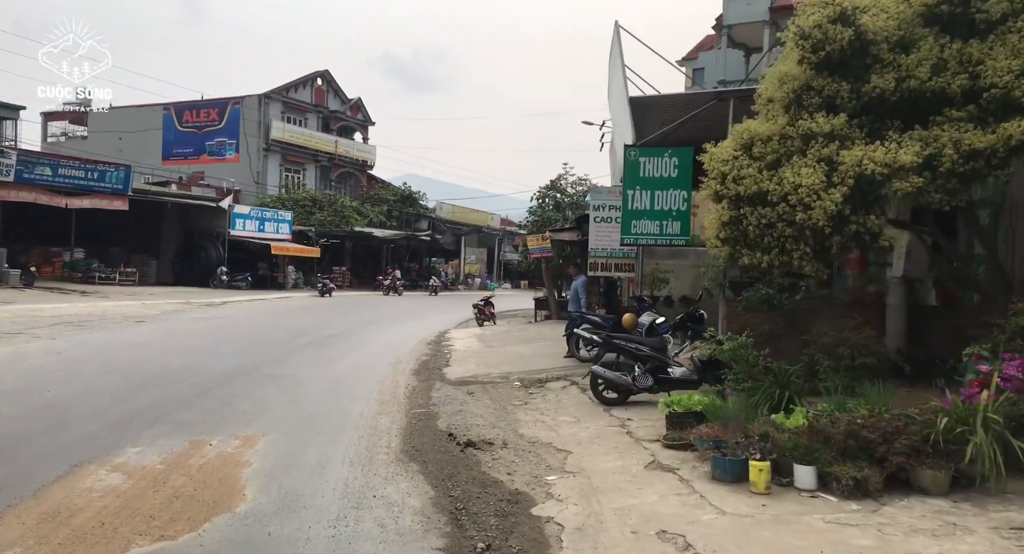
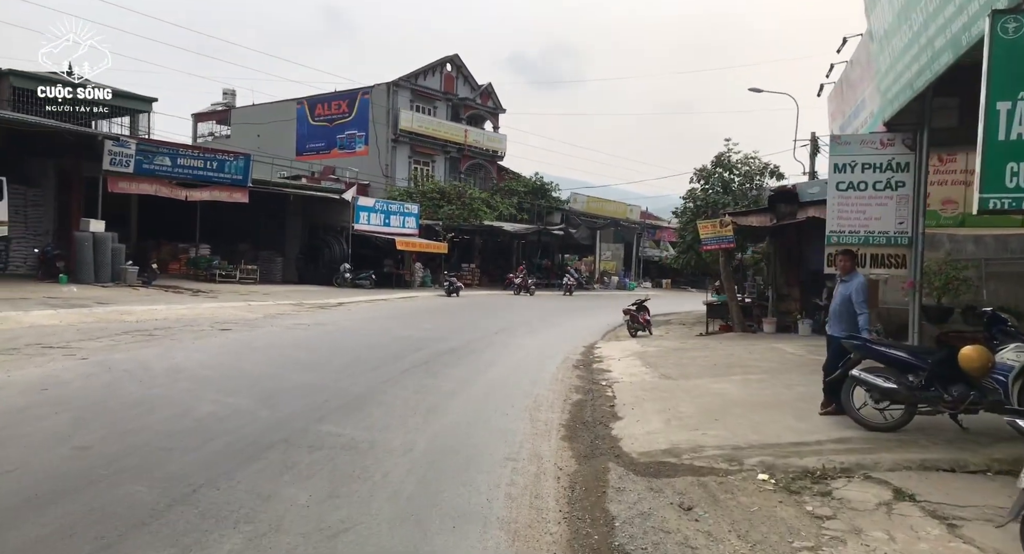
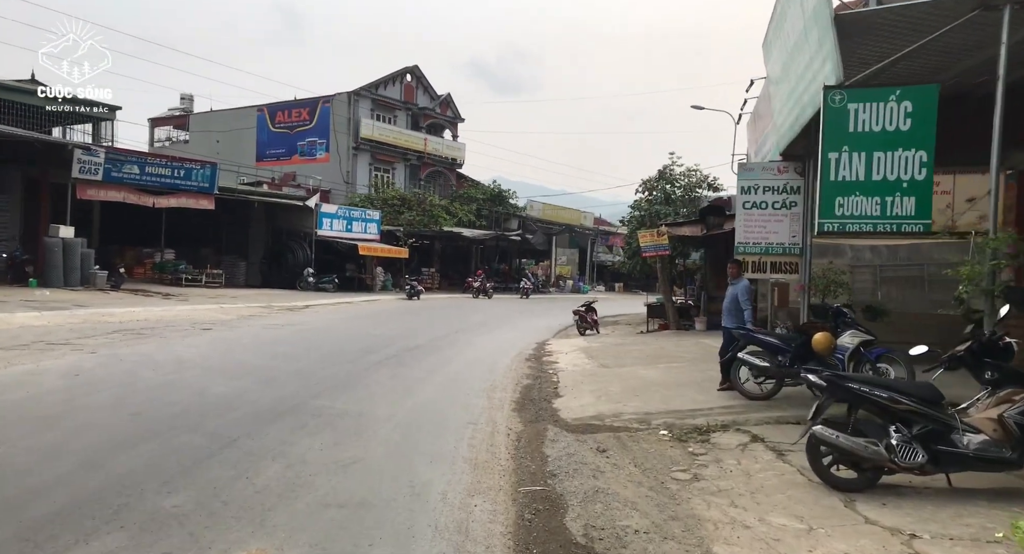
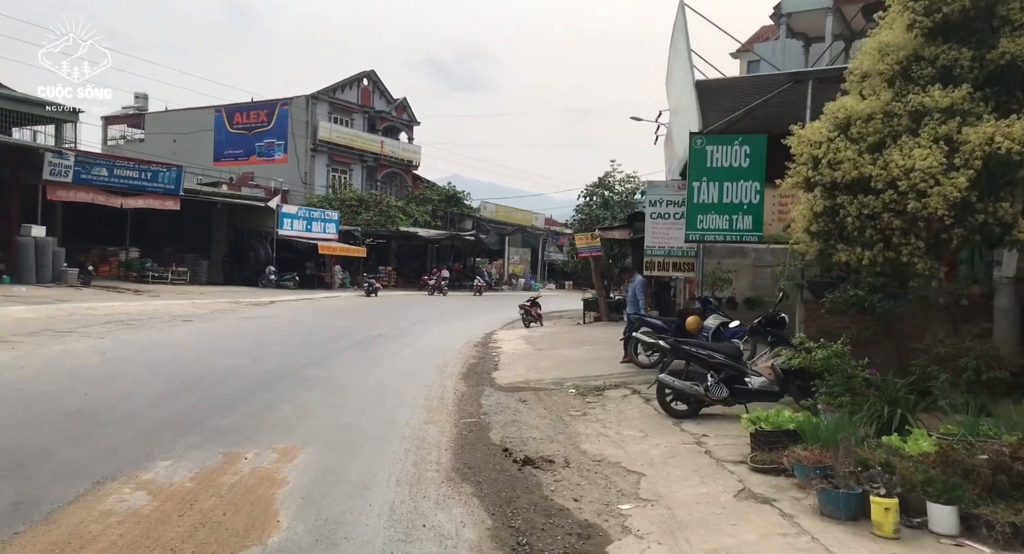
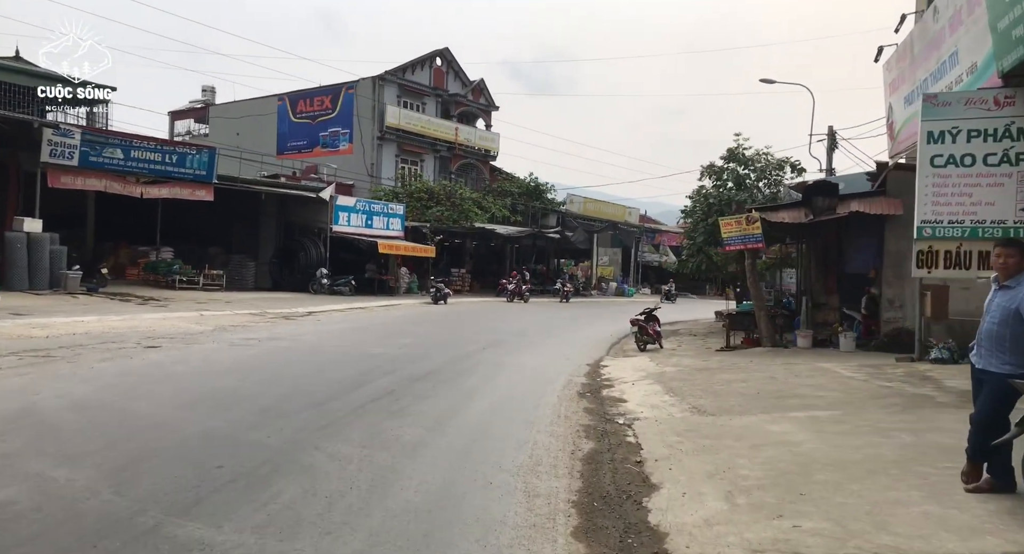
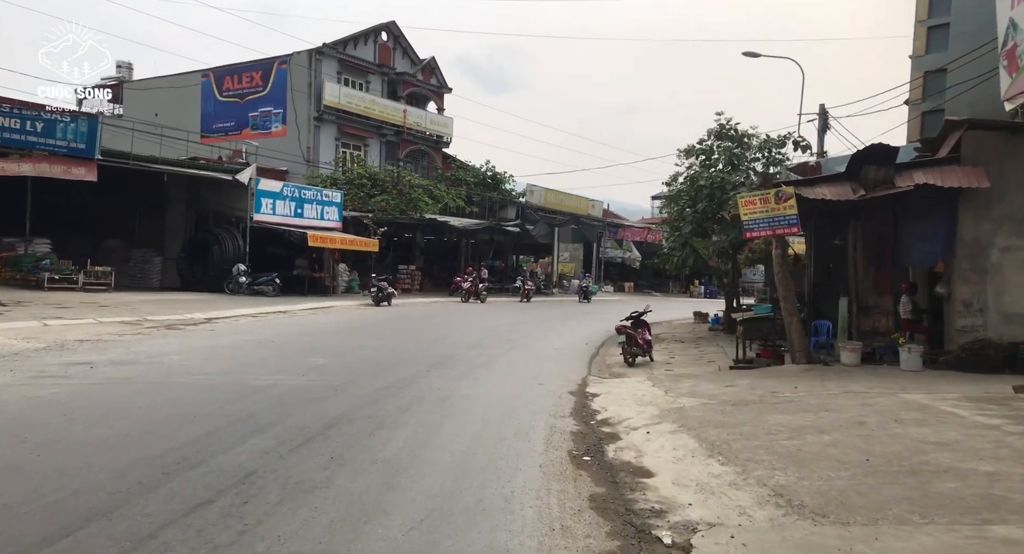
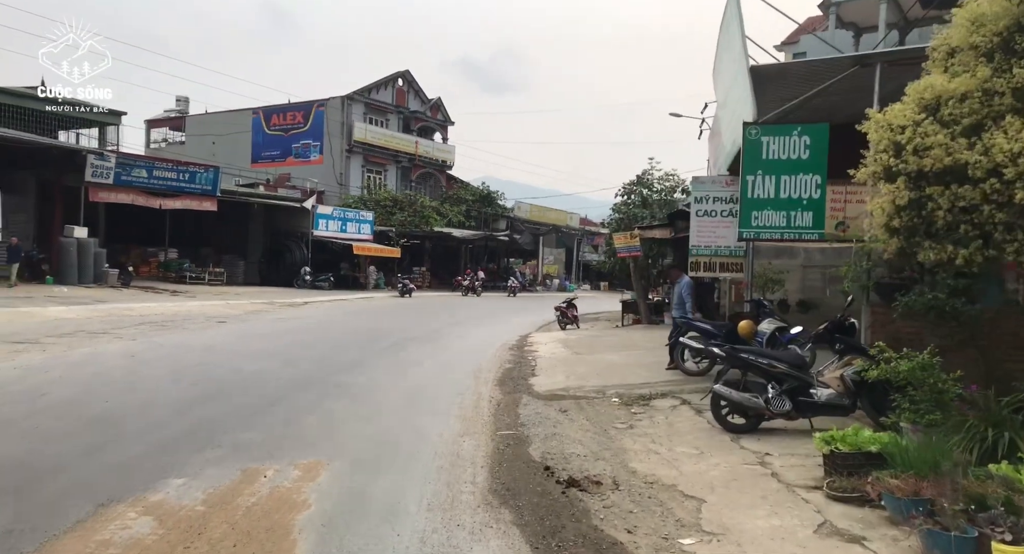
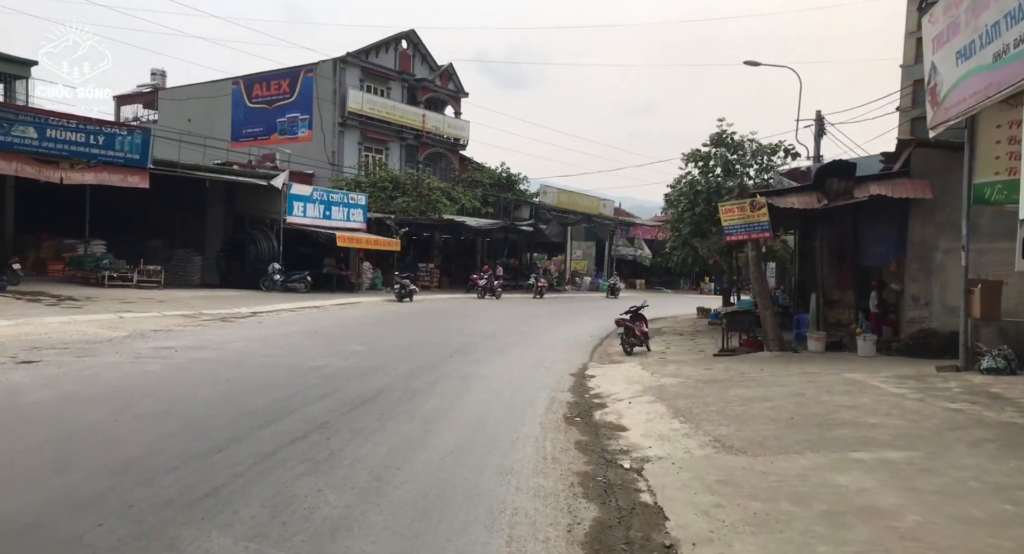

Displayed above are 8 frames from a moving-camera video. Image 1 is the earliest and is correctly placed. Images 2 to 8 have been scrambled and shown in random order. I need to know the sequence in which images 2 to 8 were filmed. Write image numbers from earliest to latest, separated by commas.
4, 7, 3, 2, 5, 8, 6
